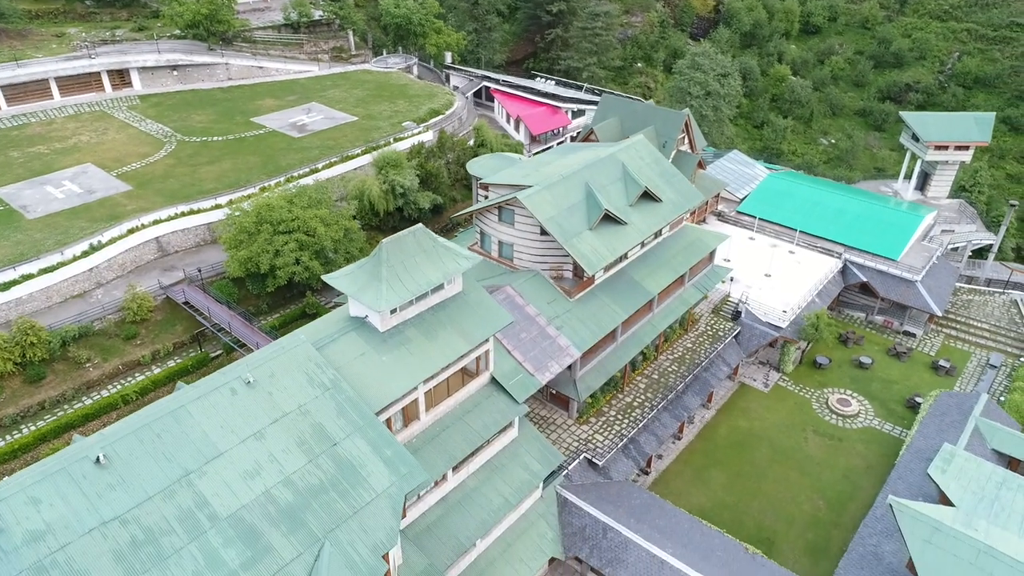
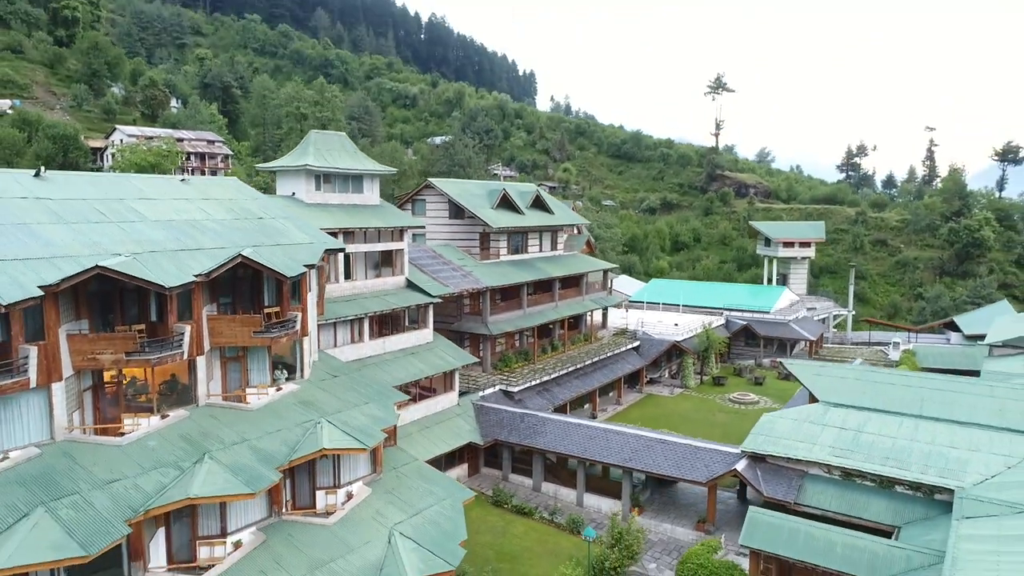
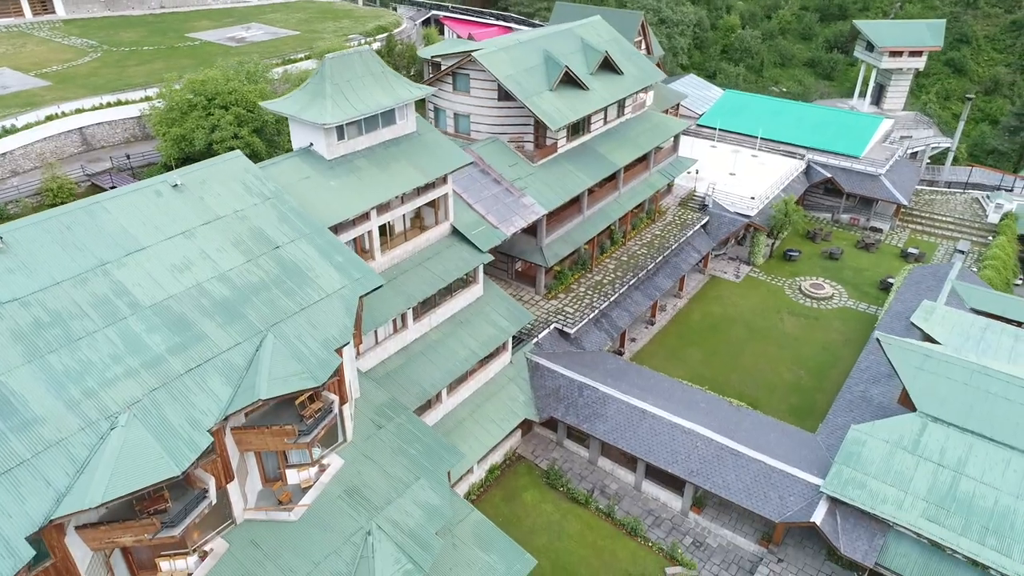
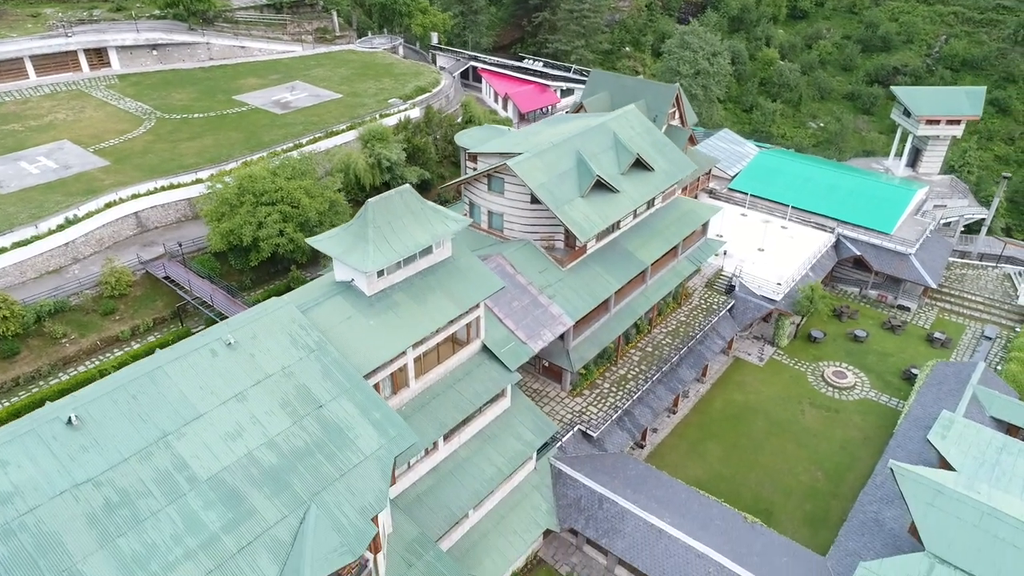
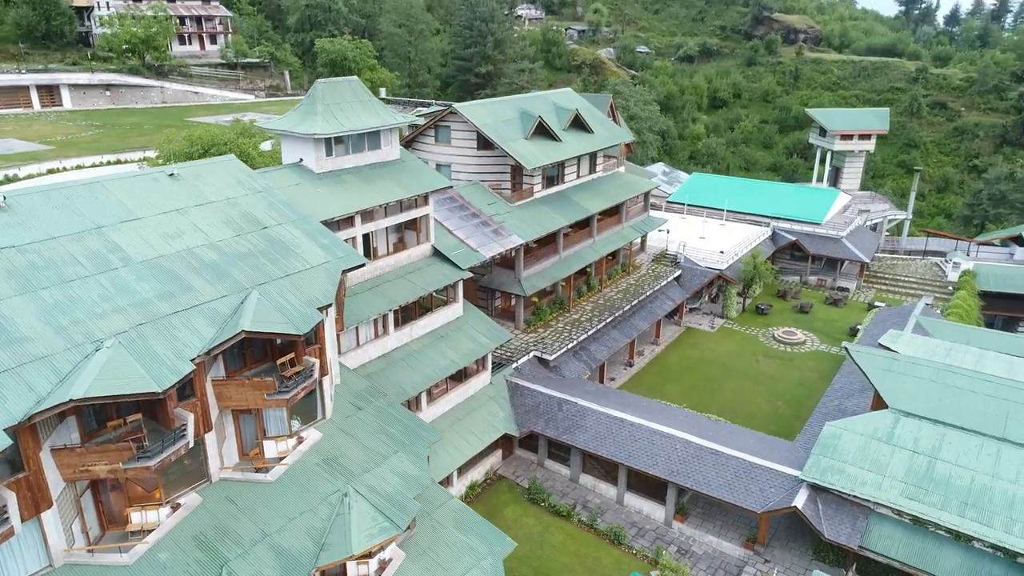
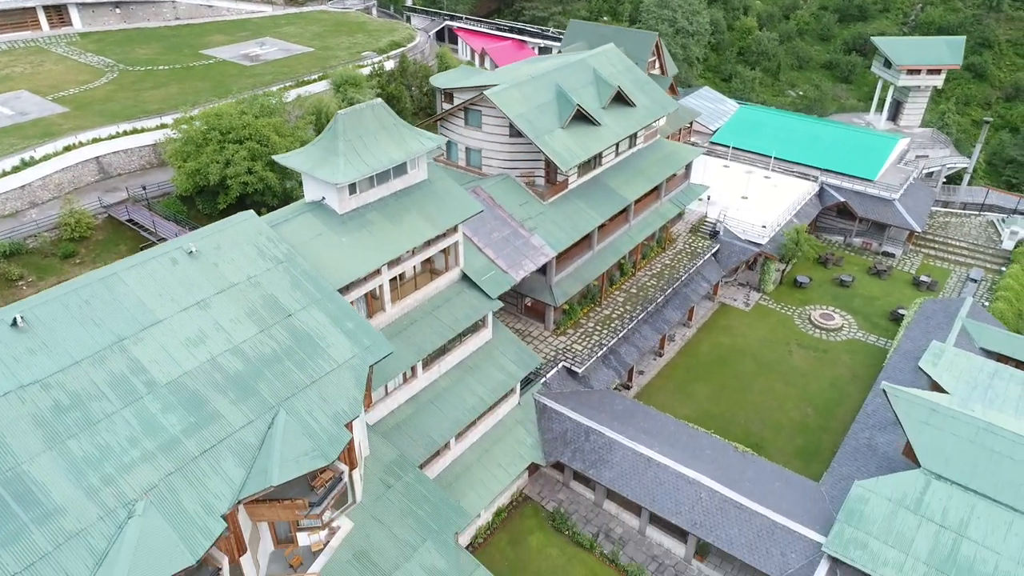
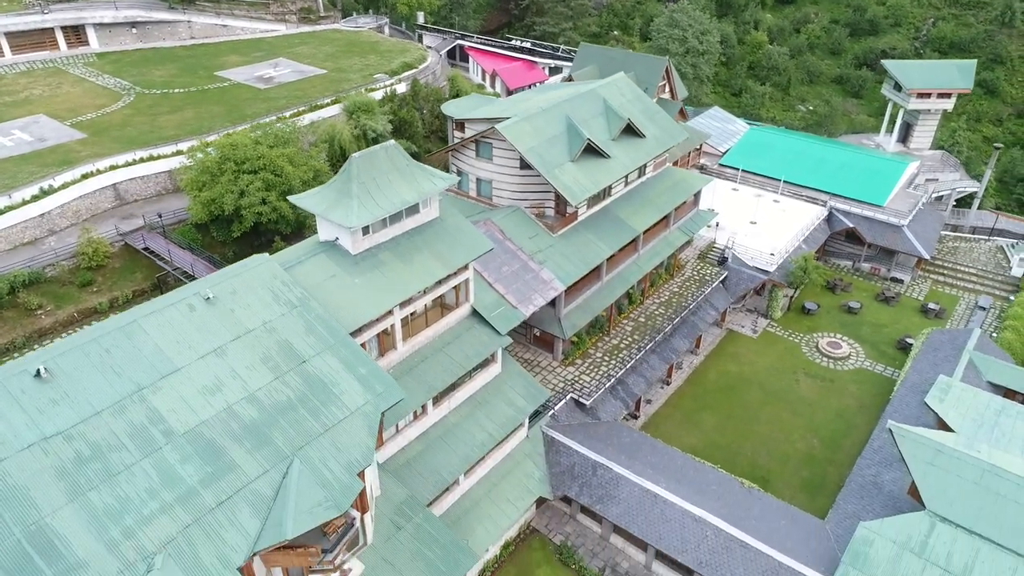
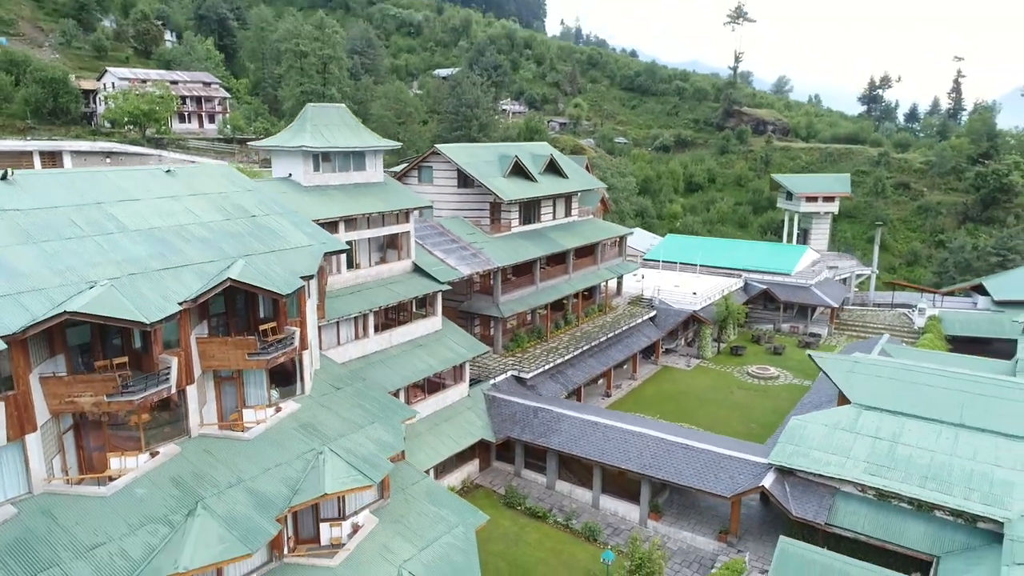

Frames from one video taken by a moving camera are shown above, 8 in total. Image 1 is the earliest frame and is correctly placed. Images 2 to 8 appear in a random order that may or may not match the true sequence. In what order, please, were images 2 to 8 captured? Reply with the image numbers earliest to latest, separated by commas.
4, 7, 6, 3, 5, 8, 2
